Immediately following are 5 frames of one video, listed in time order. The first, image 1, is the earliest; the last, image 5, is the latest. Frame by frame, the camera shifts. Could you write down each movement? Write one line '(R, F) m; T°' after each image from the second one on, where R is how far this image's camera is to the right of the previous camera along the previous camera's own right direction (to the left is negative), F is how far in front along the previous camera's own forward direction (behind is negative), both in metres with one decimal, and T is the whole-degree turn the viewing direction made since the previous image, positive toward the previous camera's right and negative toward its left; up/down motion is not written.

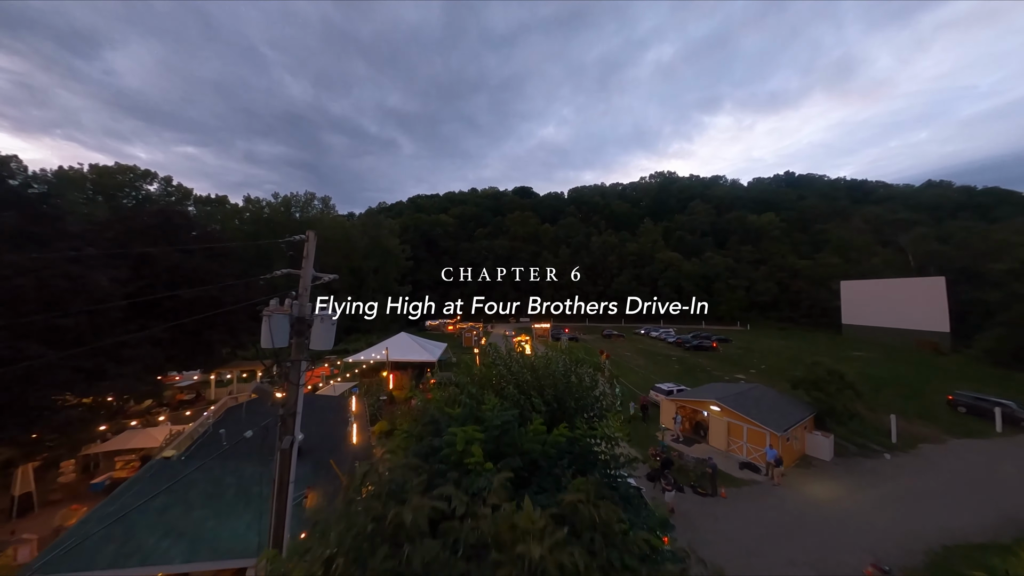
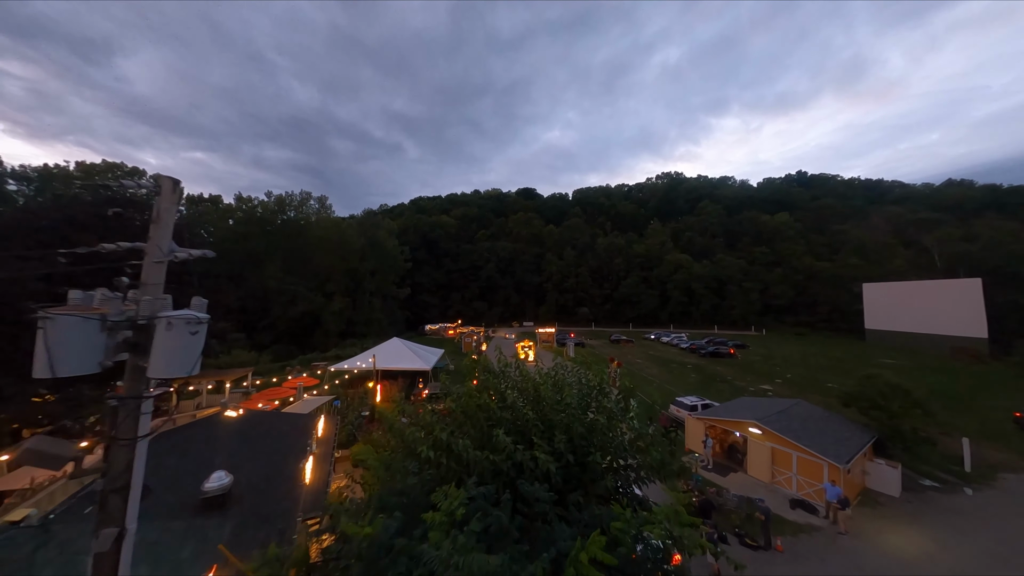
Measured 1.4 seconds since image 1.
(+0.2, +2.8) m; -1°
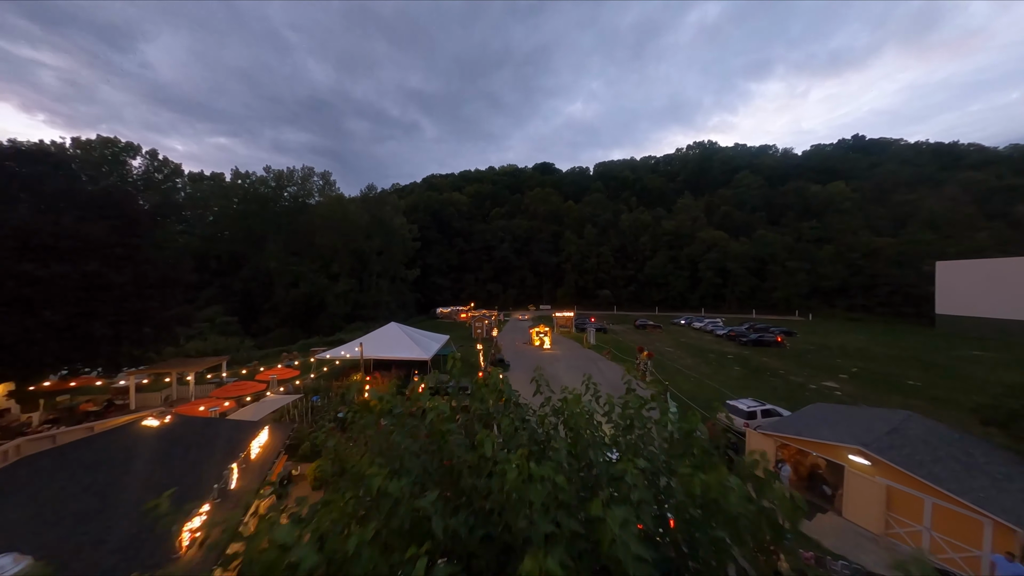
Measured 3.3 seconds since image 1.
(+0.6, +4.3) m; -3°
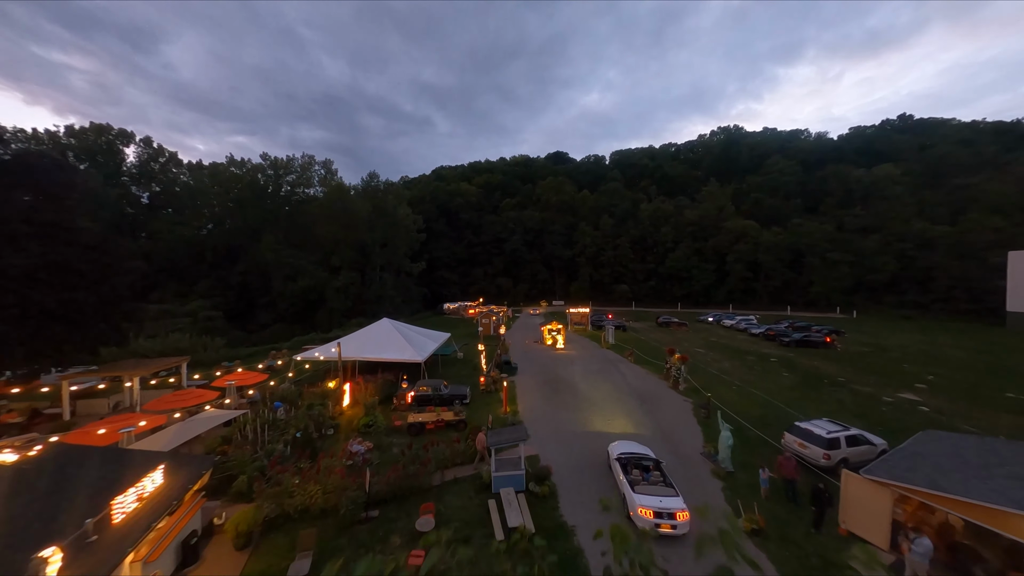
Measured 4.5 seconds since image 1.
(+0.4, +3.7) m; -2°
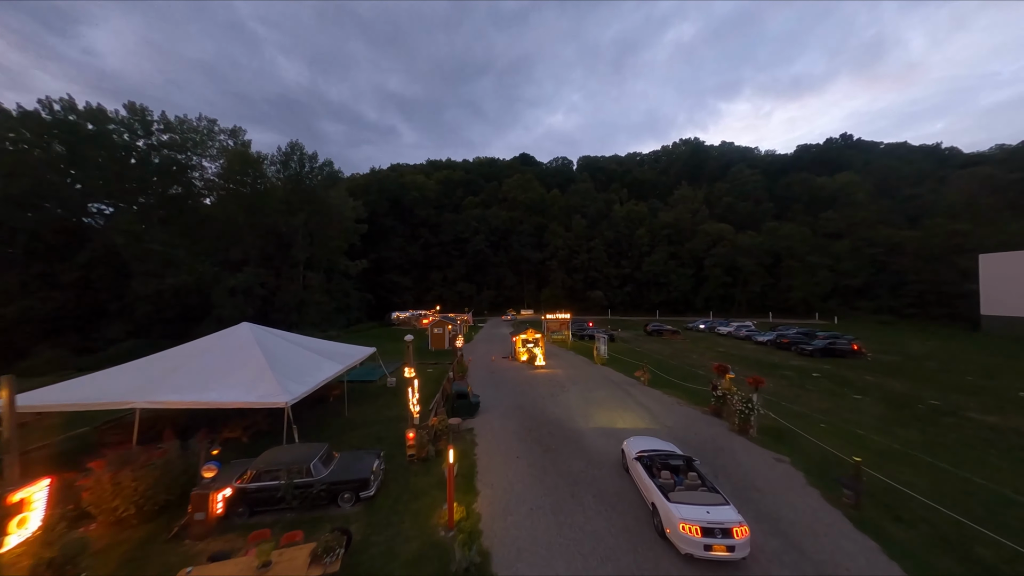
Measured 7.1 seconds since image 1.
(+0.3, +9.4) m; +6°
